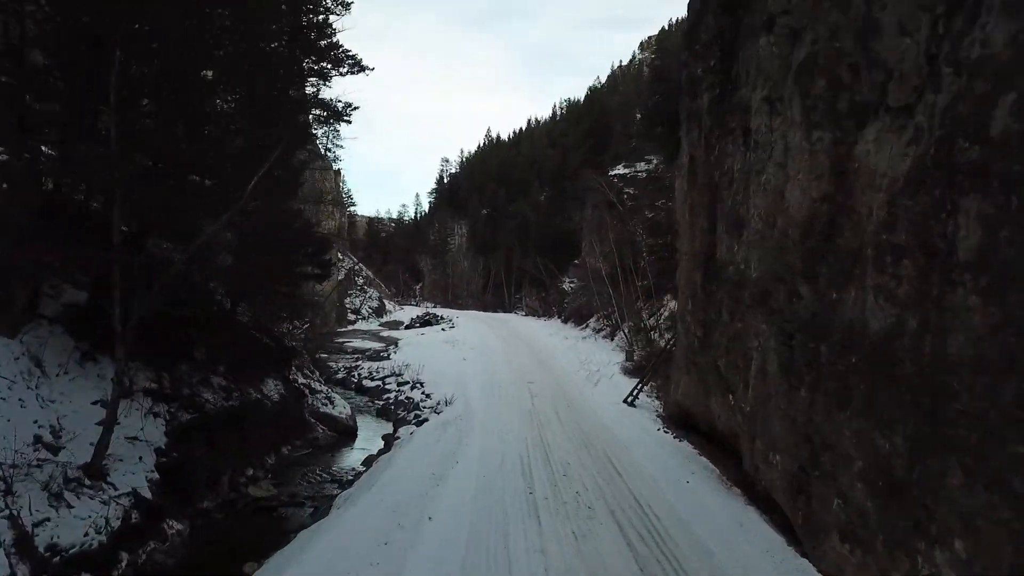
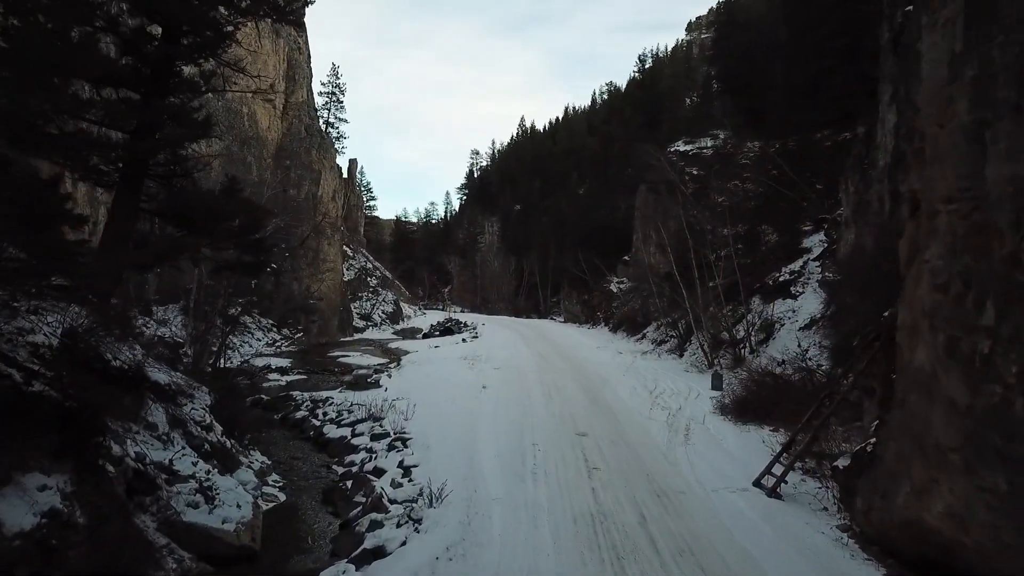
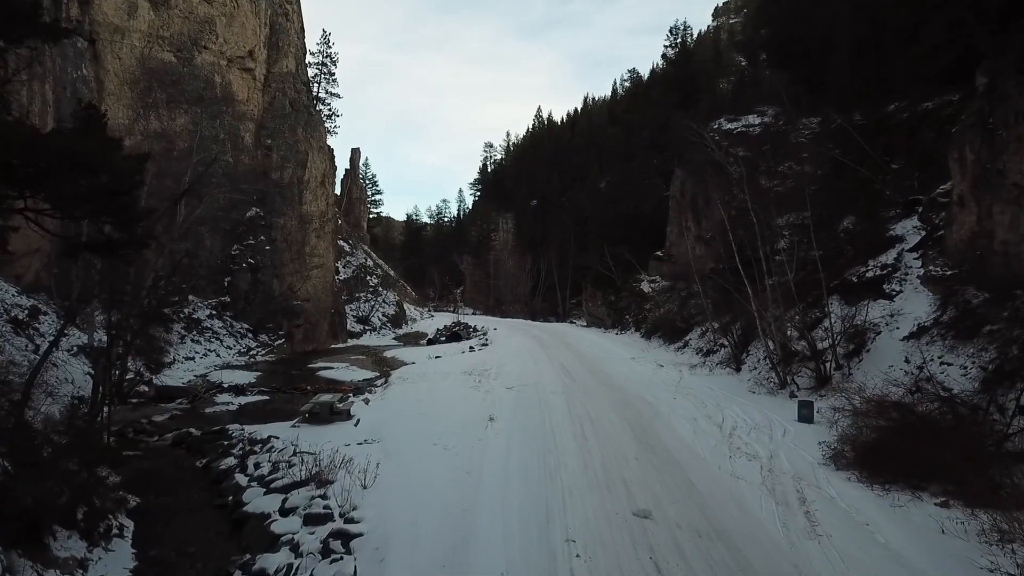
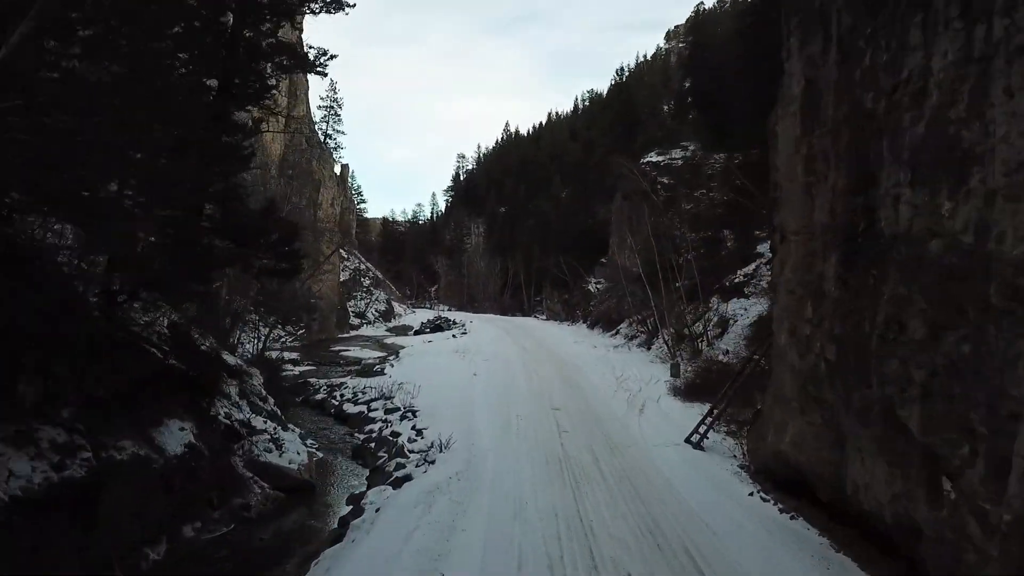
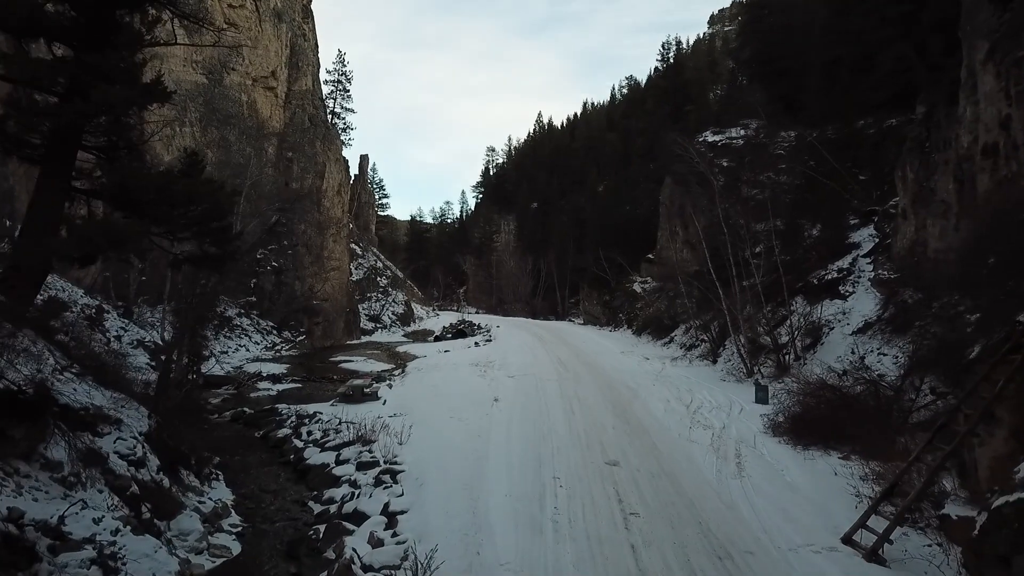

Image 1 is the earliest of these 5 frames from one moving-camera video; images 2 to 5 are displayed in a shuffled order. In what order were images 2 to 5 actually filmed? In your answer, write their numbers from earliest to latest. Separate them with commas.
4, 2, 5, 3
